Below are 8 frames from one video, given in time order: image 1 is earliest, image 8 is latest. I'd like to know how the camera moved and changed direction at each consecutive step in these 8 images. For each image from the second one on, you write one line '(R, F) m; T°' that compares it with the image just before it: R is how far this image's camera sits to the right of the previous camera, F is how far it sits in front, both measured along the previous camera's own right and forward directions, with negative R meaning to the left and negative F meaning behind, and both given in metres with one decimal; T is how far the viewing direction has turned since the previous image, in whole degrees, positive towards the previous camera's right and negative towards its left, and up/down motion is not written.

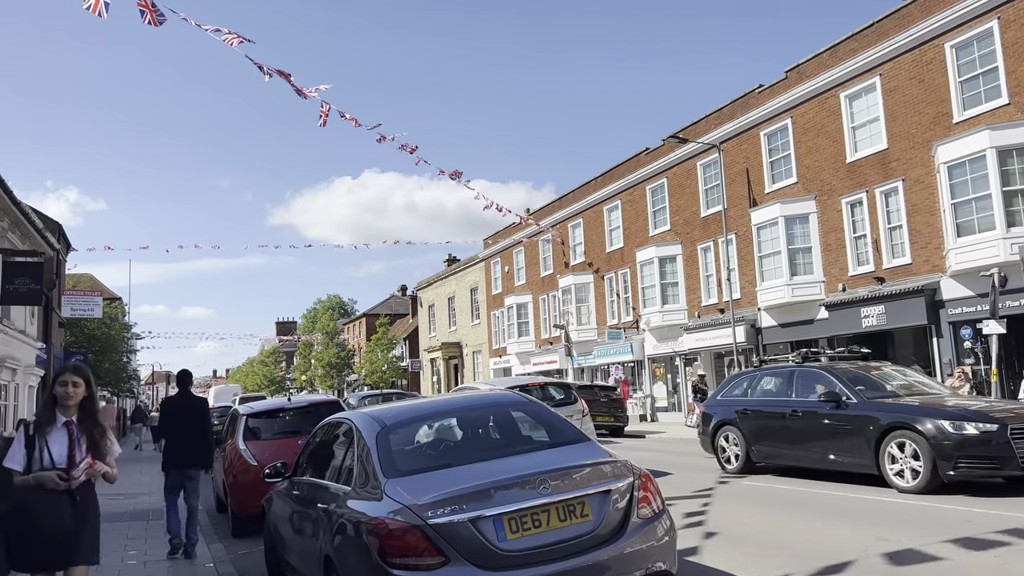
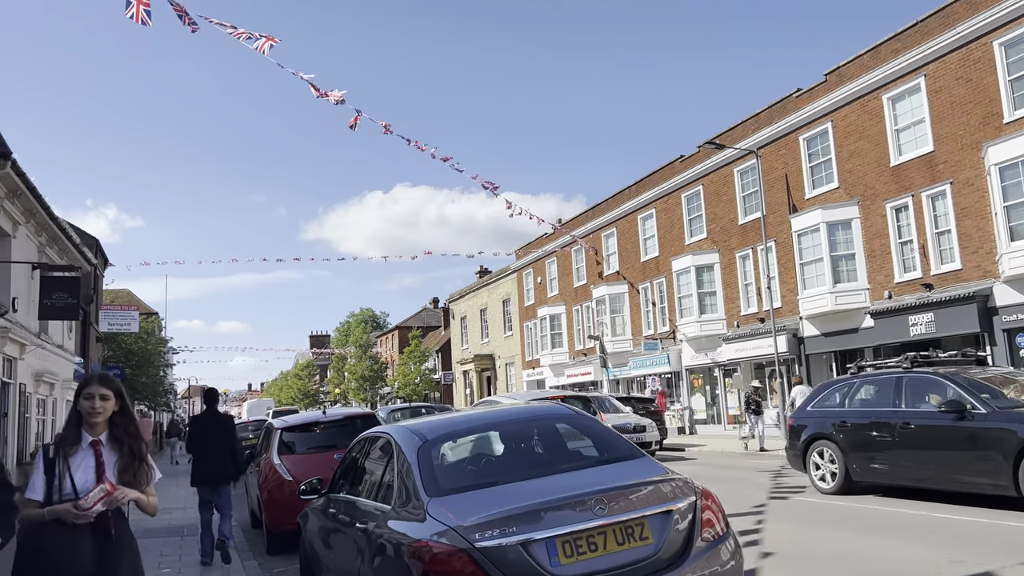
(-0.1, +0.3) m; -2°
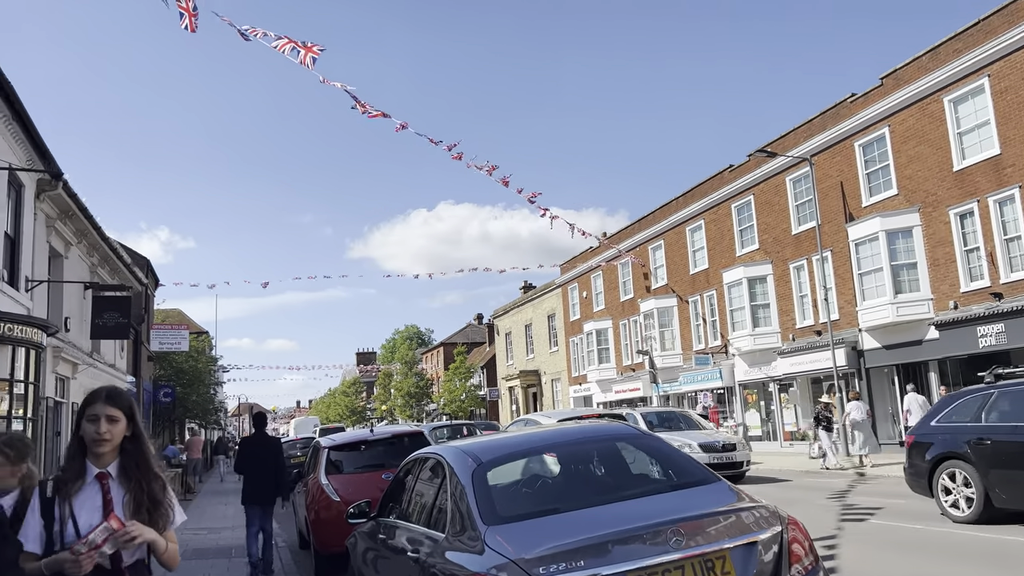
(-0.1, +0.3) m; -3°
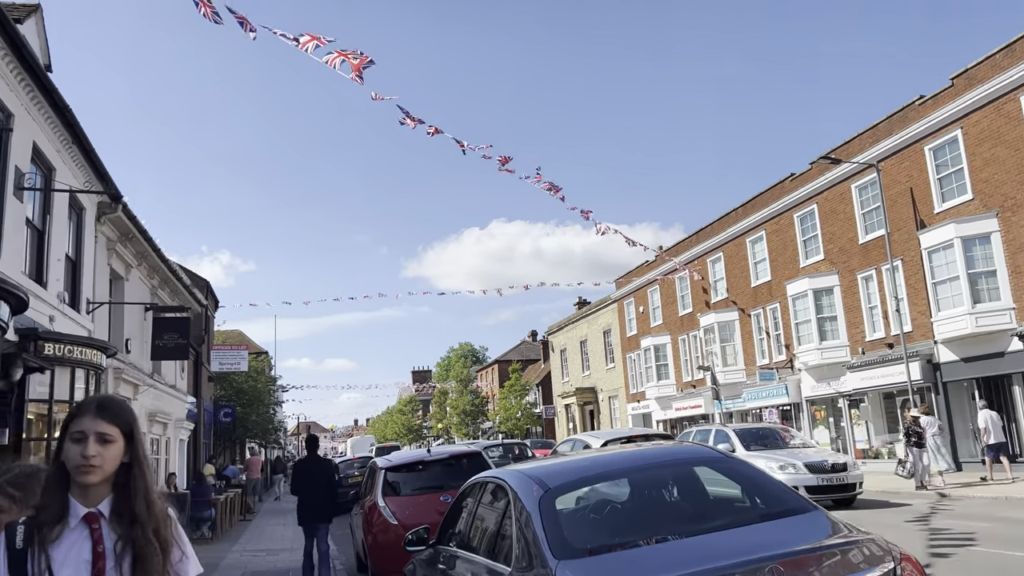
(-0.1, +0.3) m; -4°
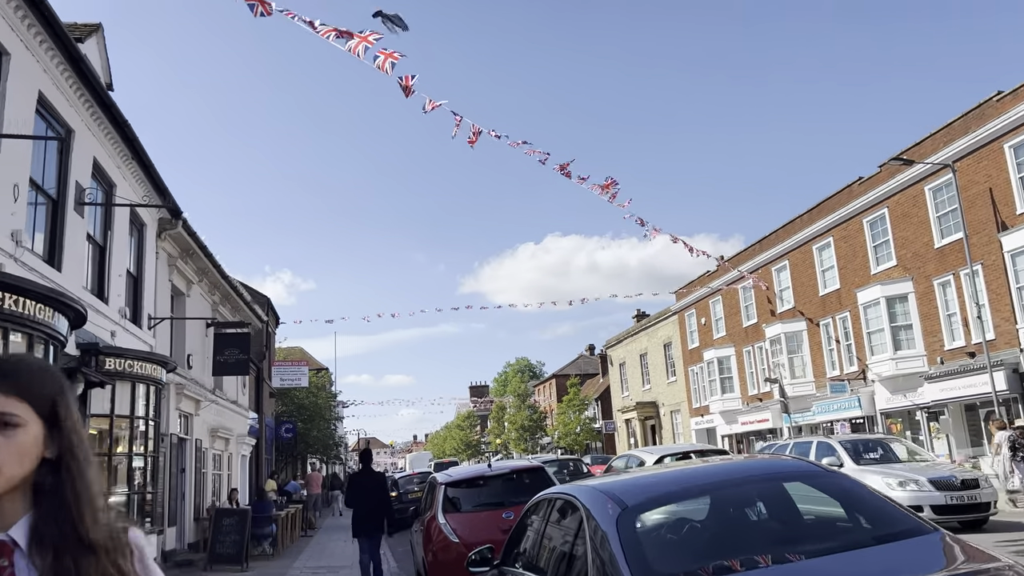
(-0.1, +0.3) m; -4°
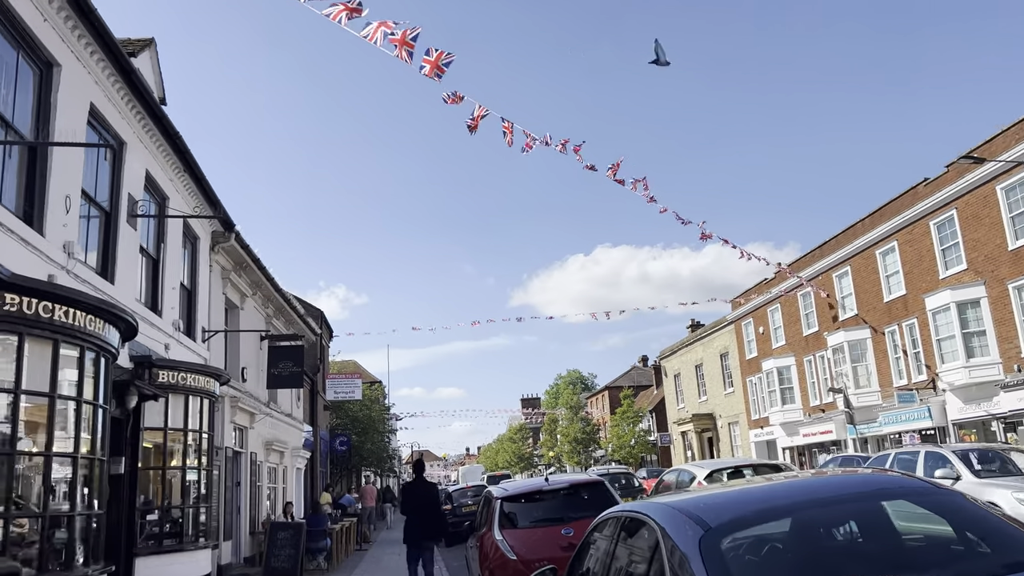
(-0.1, +0.3) m; -4°
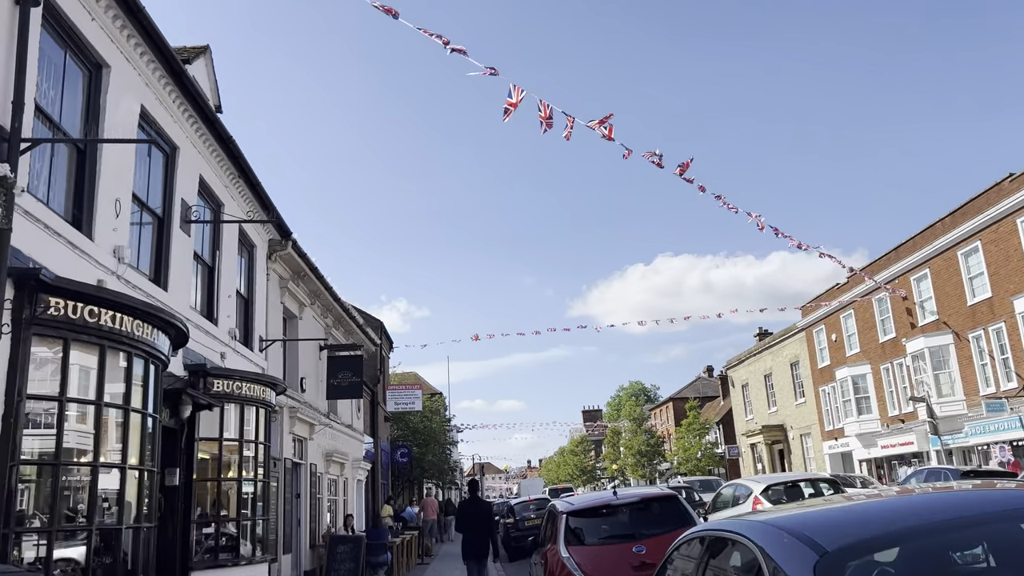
(0.0, +0.4) m; -4°
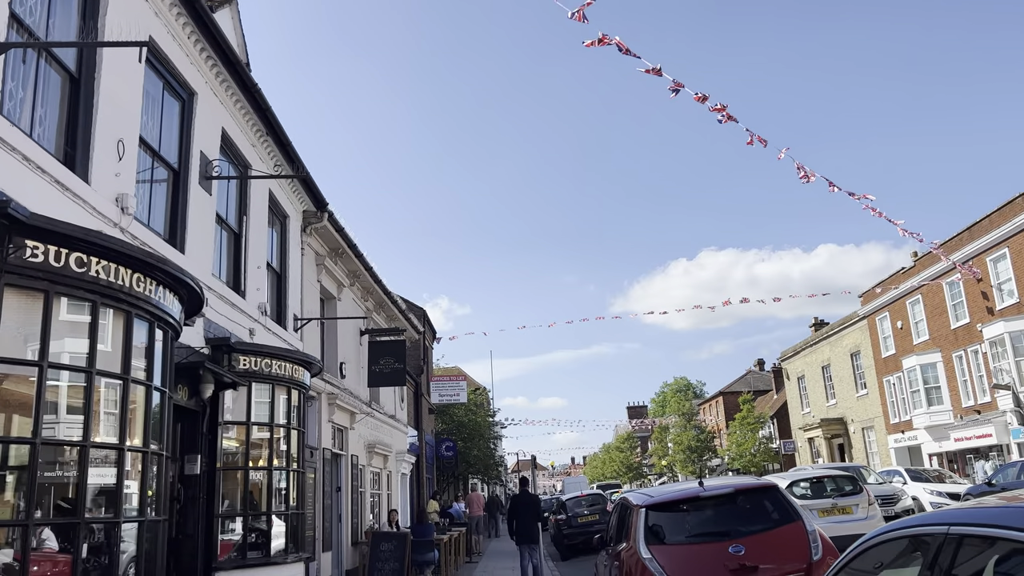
(-0.2, +1.0) m; -3°
